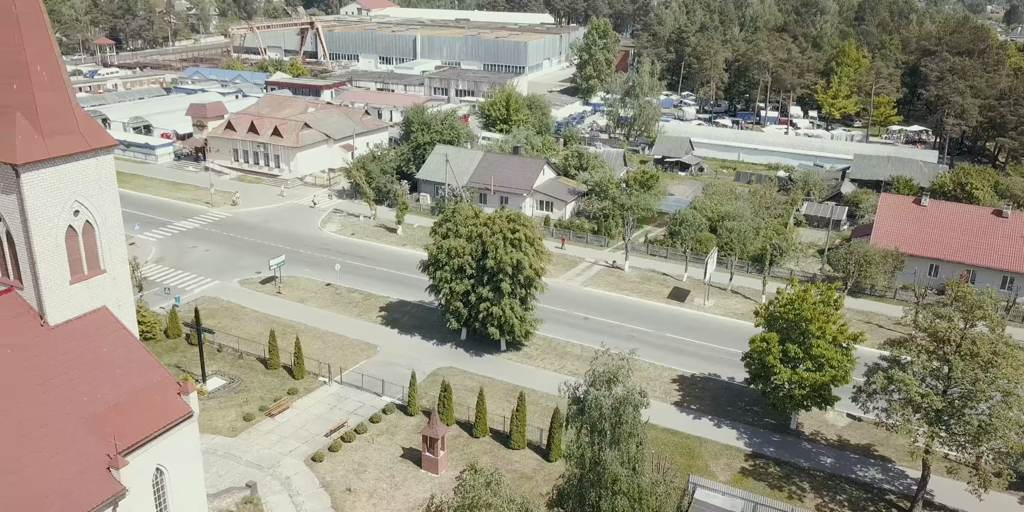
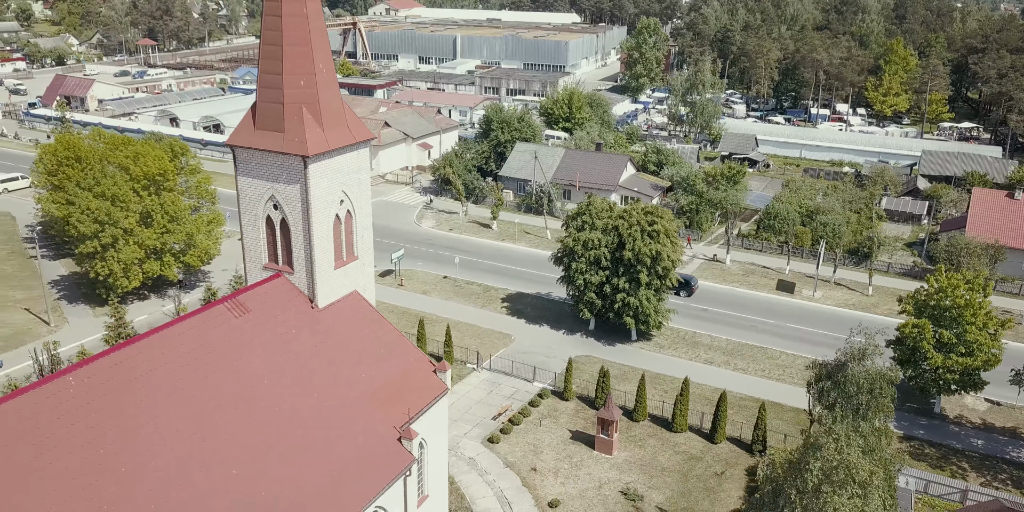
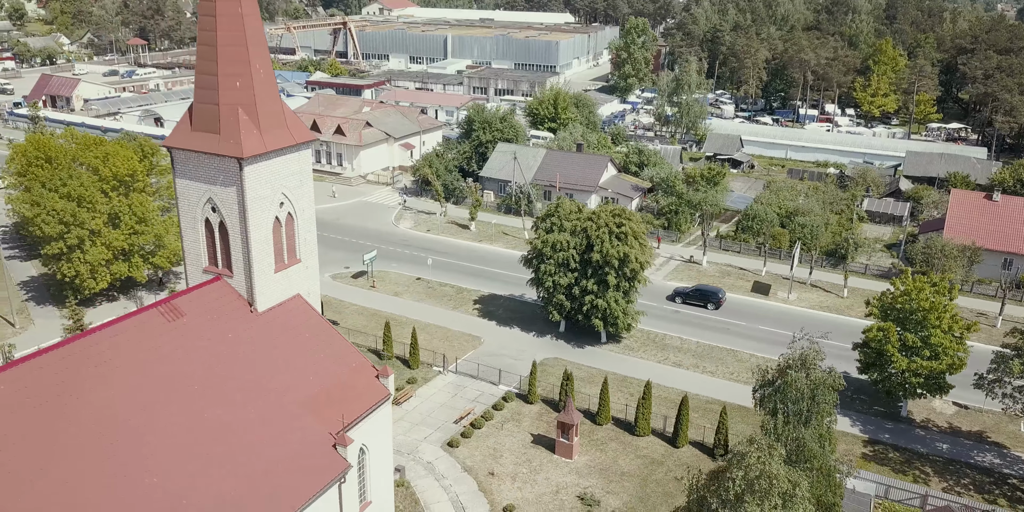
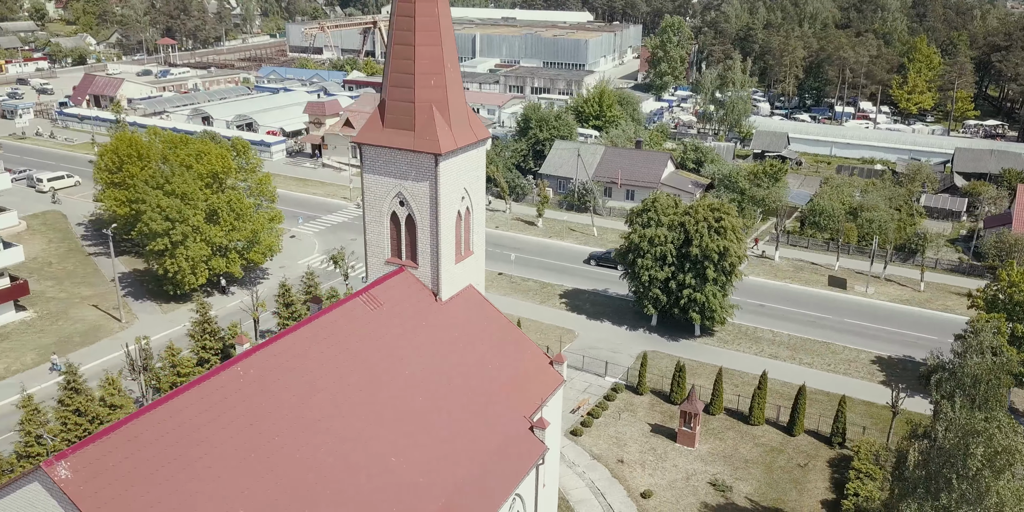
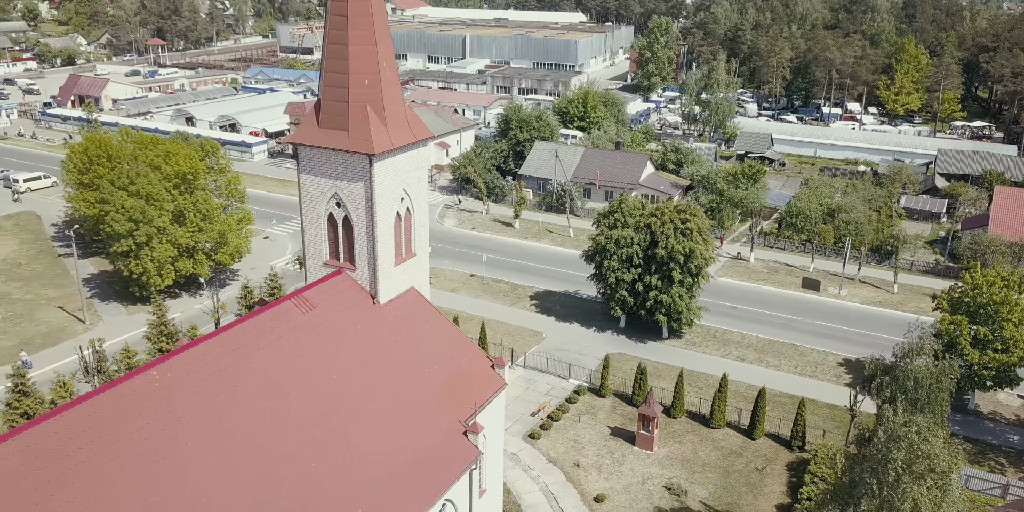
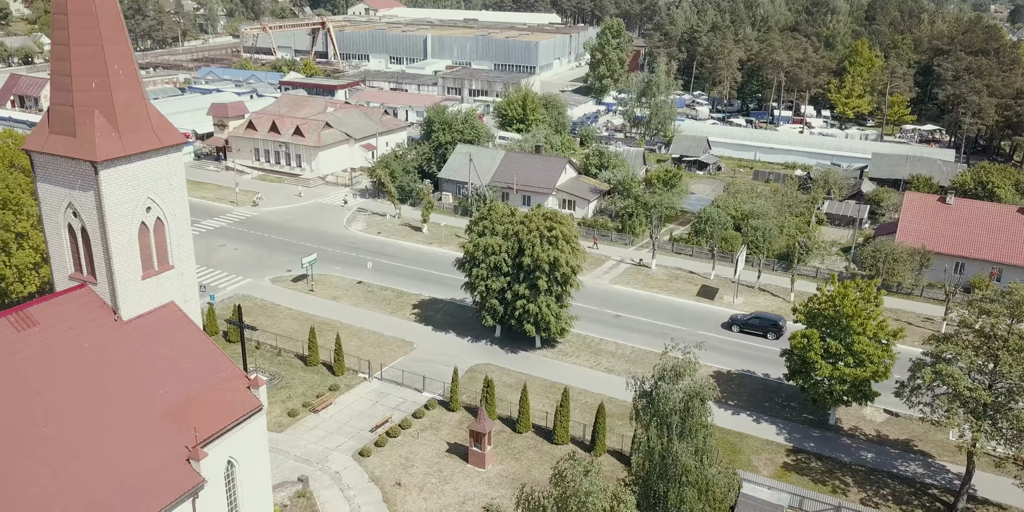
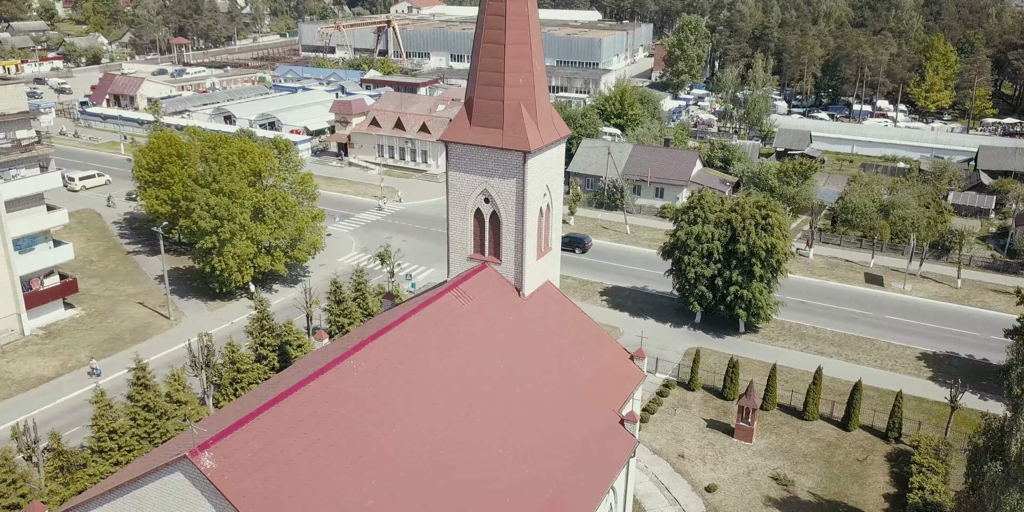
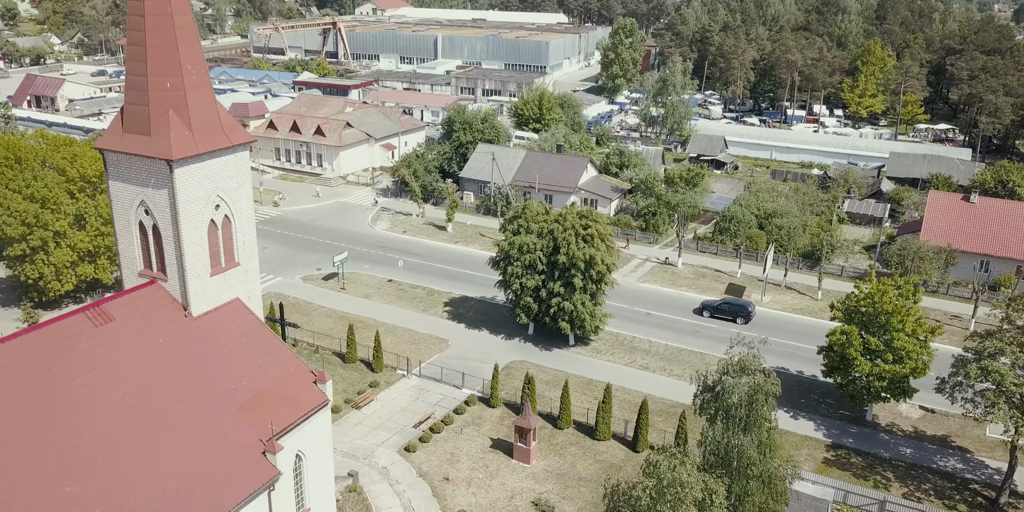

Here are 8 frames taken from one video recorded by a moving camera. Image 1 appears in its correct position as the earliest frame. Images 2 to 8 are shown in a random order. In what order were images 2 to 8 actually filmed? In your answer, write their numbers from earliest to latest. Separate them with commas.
6, 8, 3, 2, 5, 4, 7
